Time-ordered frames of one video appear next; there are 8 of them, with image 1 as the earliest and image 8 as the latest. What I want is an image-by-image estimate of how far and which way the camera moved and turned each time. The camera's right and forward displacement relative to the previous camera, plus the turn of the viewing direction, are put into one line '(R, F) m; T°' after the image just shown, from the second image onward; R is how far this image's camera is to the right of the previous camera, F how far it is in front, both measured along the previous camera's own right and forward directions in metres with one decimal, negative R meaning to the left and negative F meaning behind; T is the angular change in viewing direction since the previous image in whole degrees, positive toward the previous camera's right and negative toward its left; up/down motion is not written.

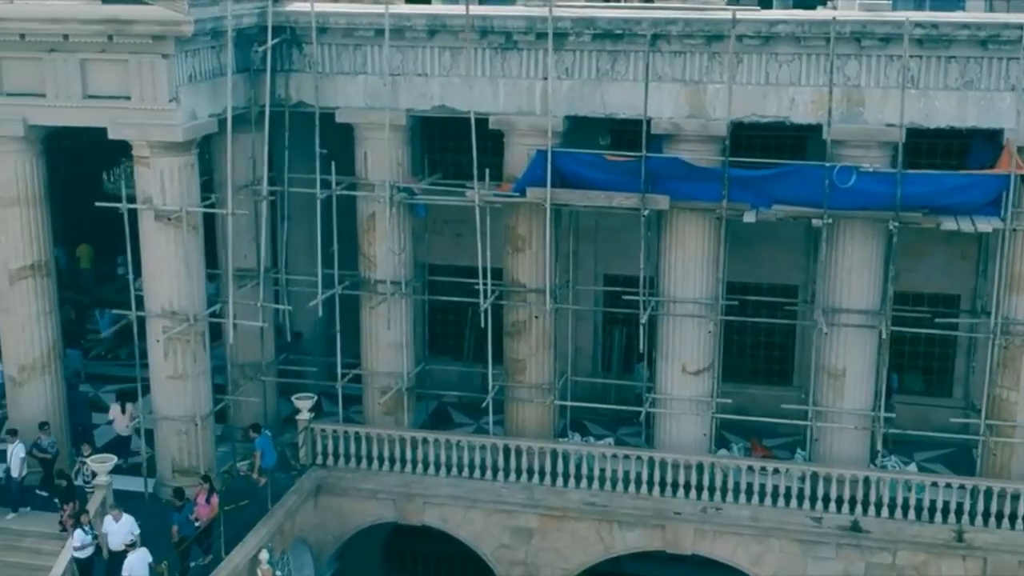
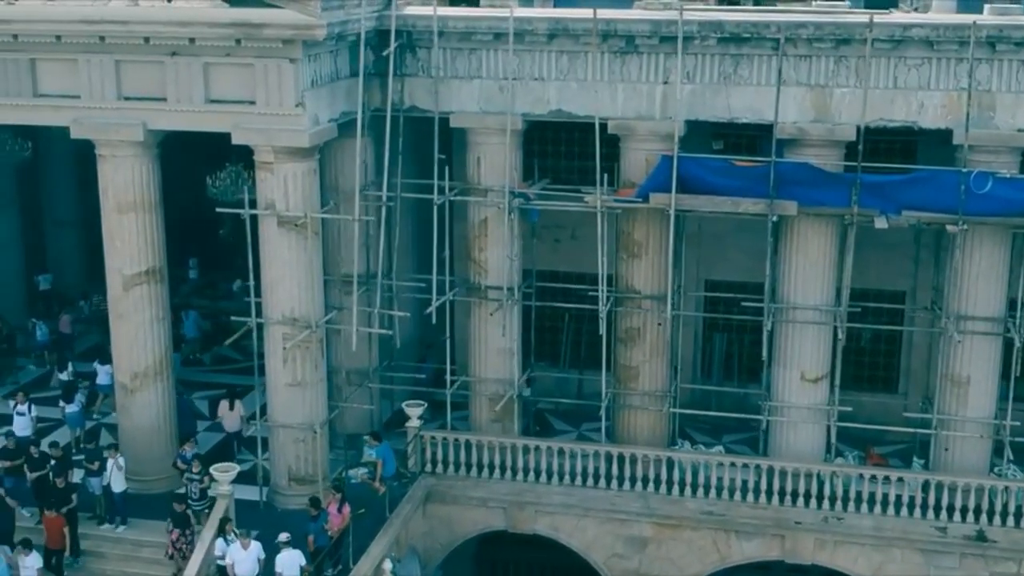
(-1.4, +0.3) m; 0°
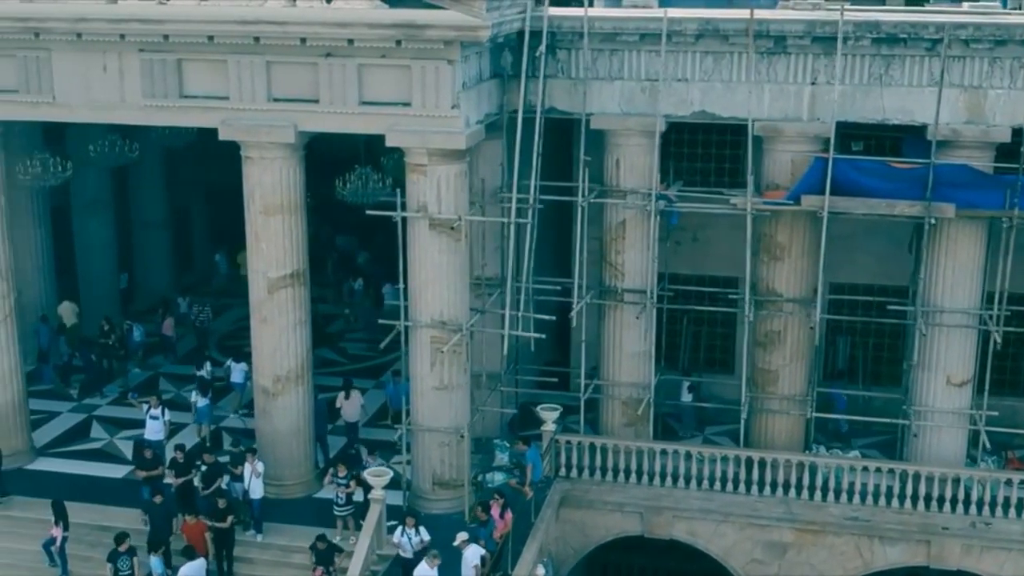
(-1.6, +0.2) m; 0°
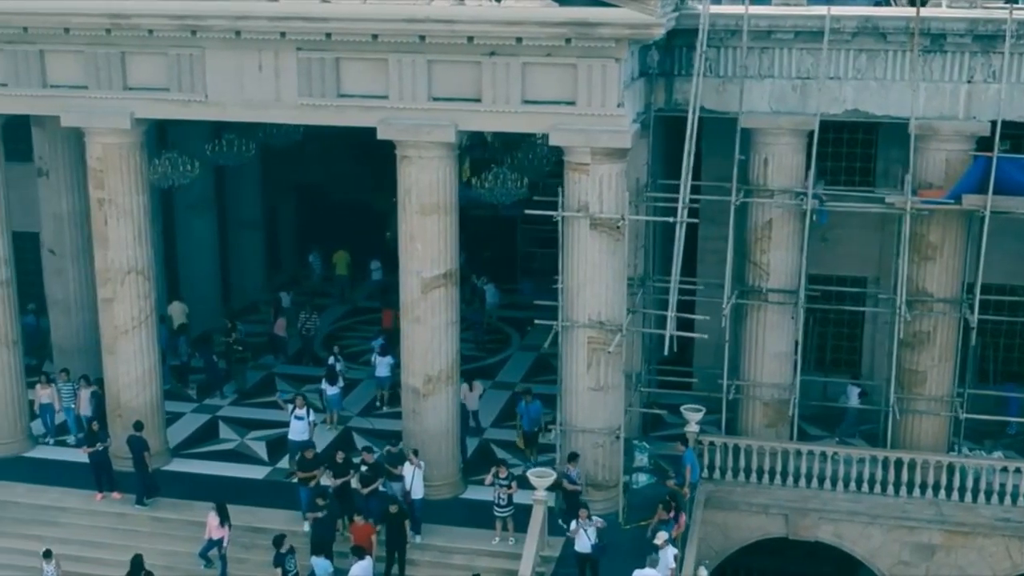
(-1.7, +0.2) m; 0°
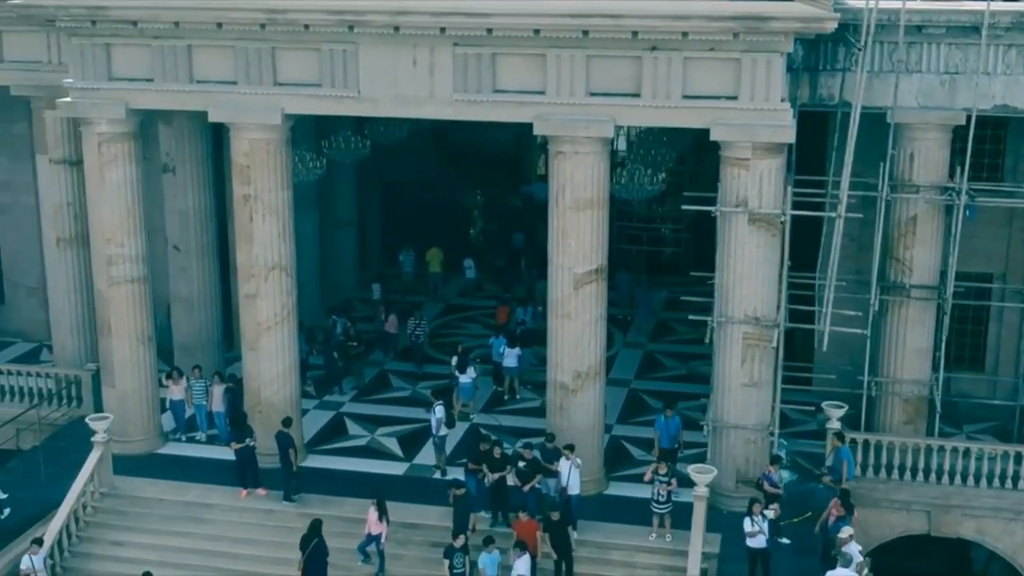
(-1.6, +0.1) m; 0°
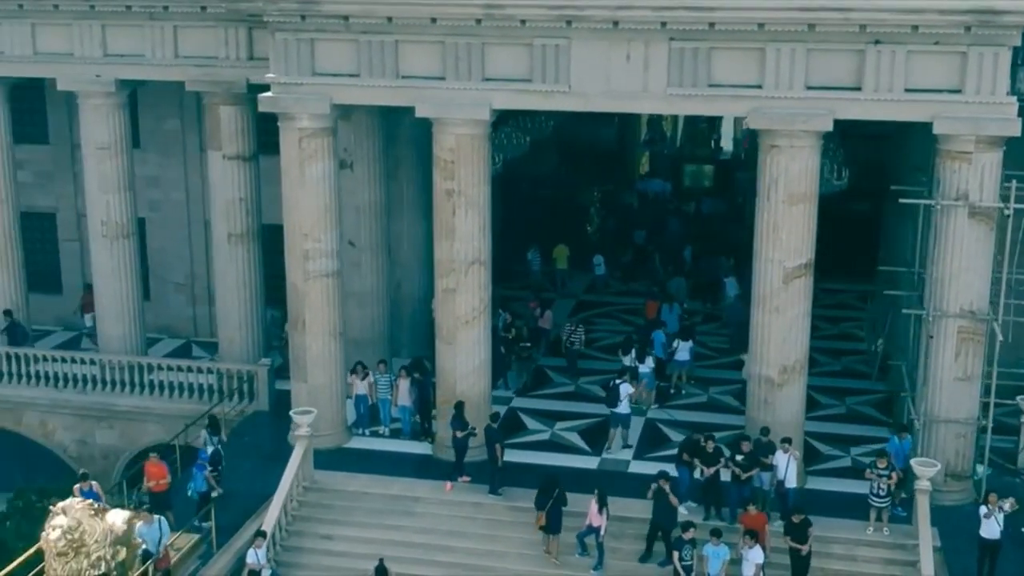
(-2.2, 0.0) m; 0°
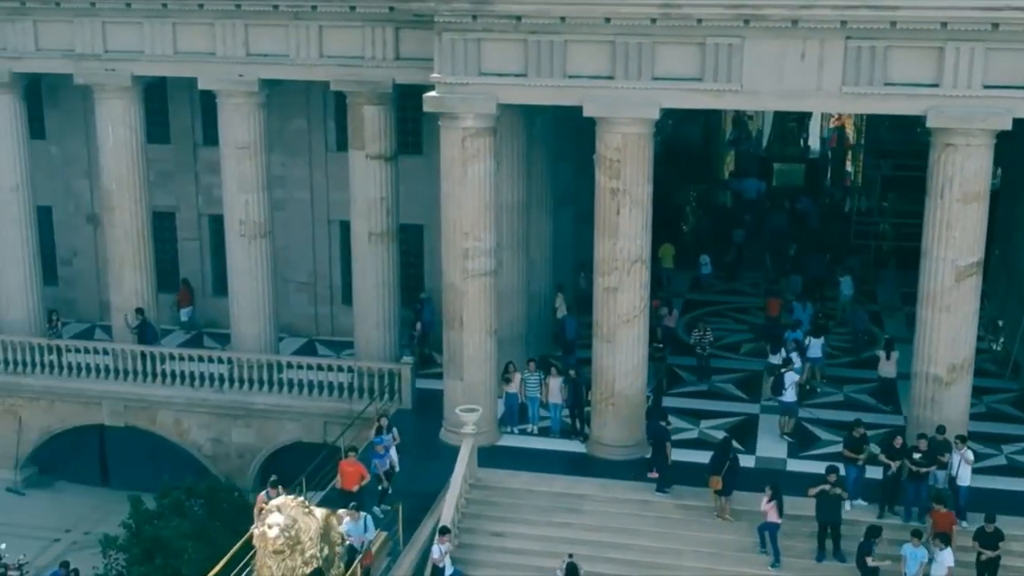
(-1.7, -0.1) m; 0°
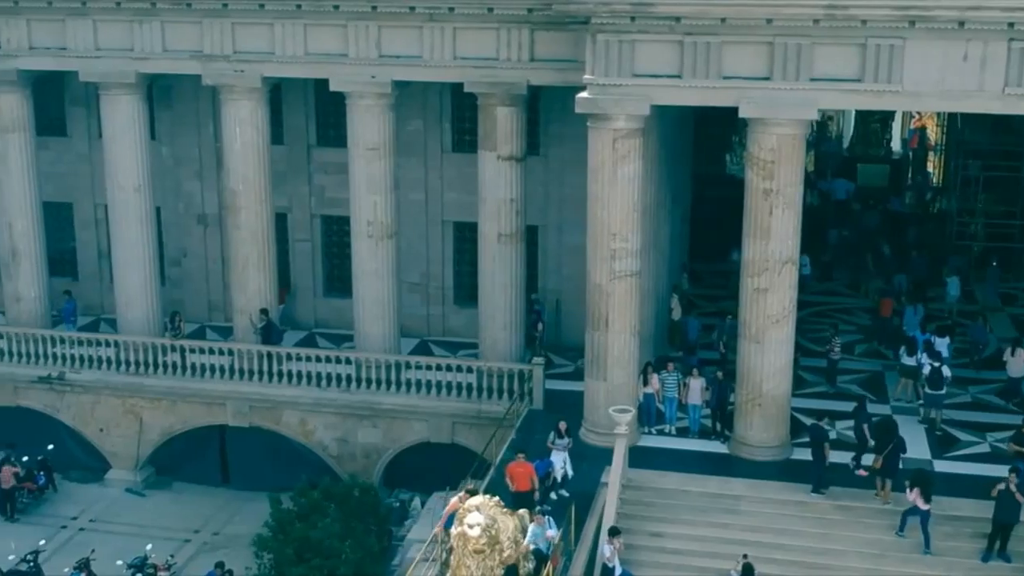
(-1.6, 0.0) m; 0°
